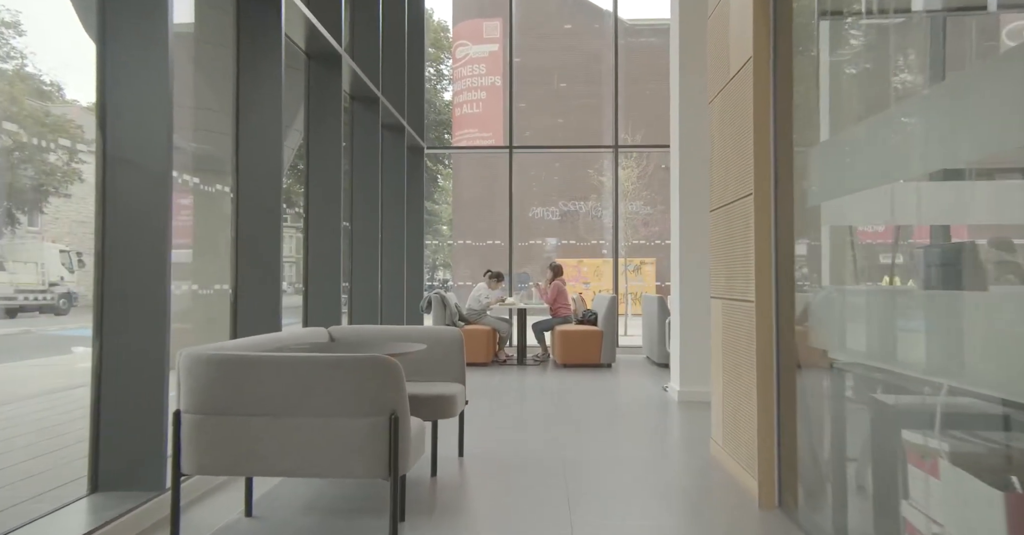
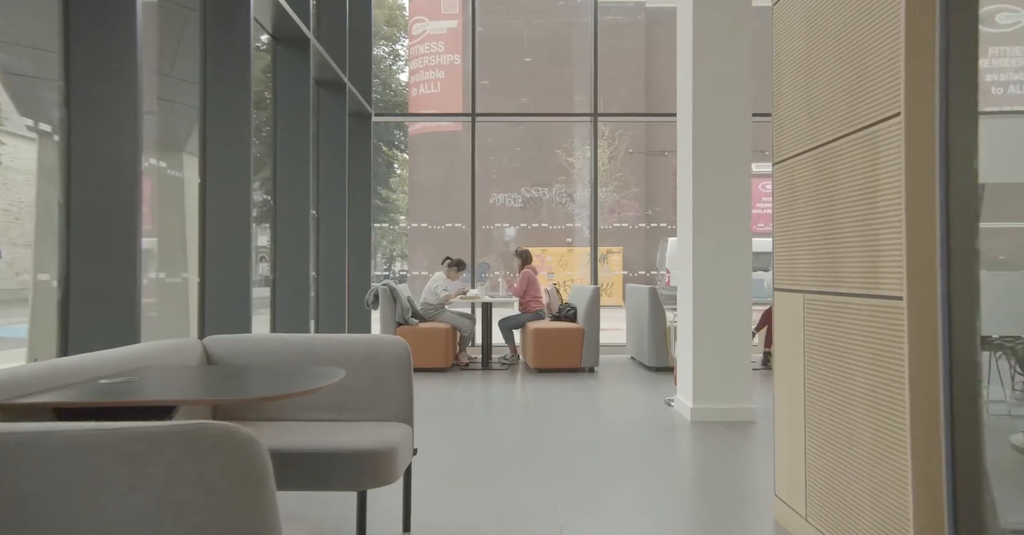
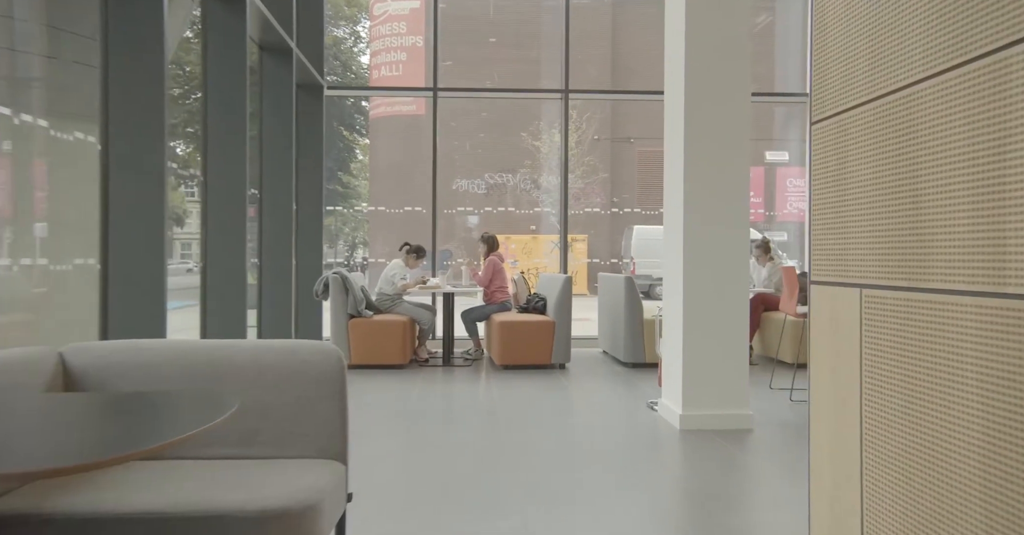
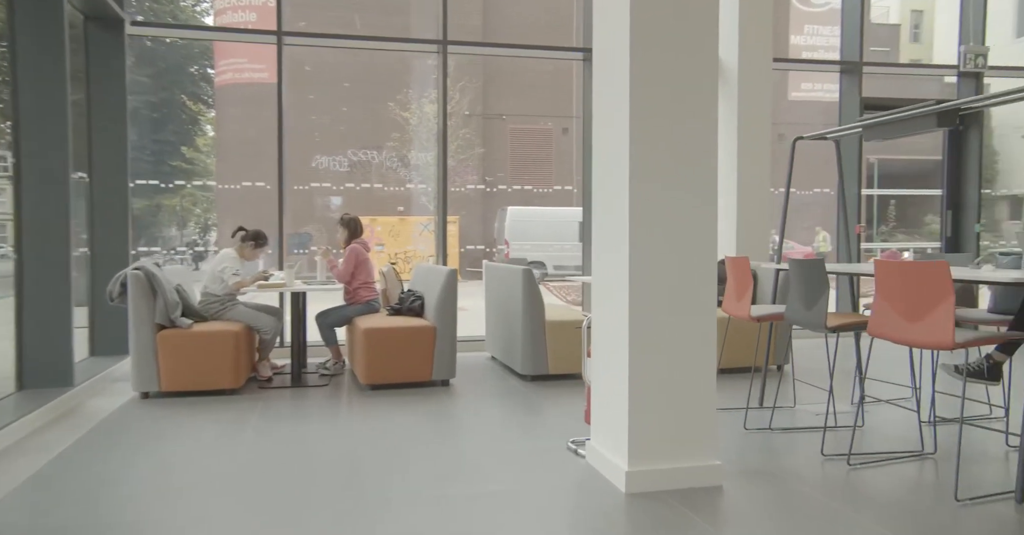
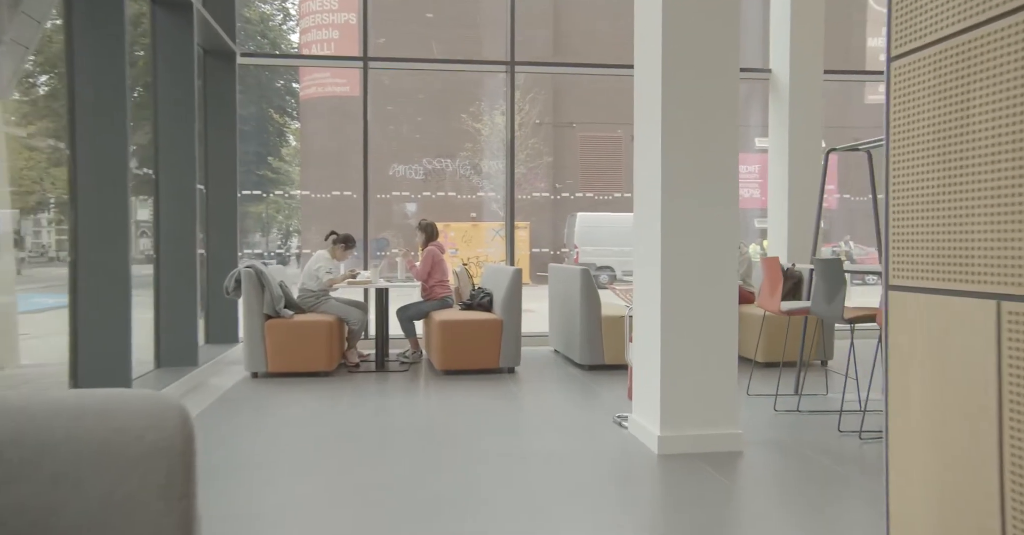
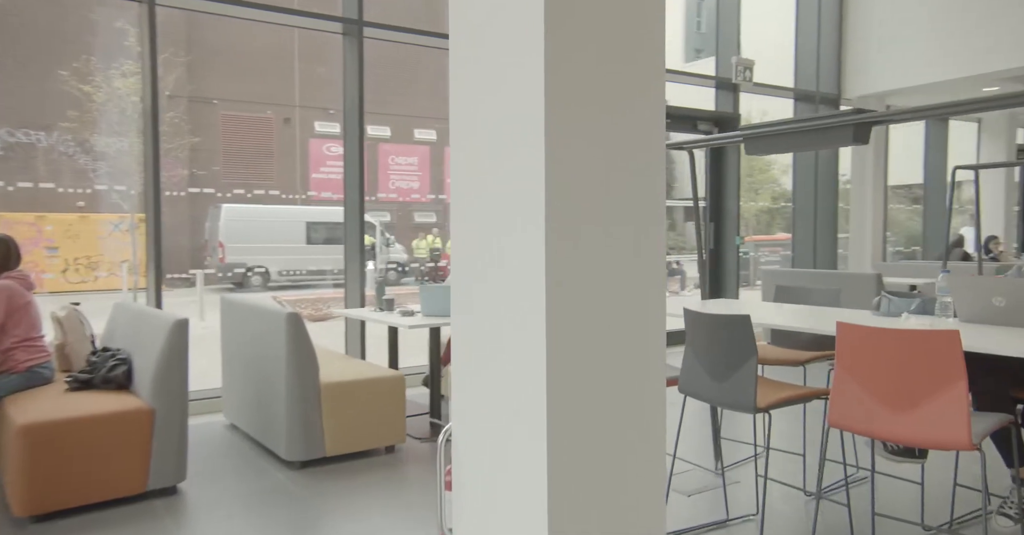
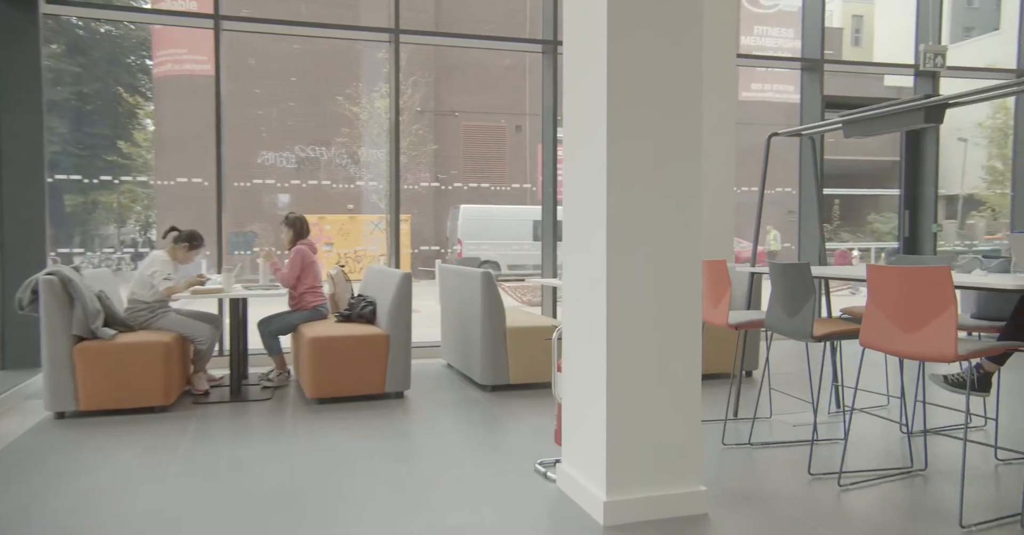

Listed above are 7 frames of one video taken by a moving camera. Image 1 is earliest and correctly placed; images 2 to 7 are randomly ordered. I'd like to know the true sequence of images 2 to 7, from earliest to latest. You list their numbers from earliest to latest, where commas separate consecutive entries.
2, 3, 5, 4, 7, 6
